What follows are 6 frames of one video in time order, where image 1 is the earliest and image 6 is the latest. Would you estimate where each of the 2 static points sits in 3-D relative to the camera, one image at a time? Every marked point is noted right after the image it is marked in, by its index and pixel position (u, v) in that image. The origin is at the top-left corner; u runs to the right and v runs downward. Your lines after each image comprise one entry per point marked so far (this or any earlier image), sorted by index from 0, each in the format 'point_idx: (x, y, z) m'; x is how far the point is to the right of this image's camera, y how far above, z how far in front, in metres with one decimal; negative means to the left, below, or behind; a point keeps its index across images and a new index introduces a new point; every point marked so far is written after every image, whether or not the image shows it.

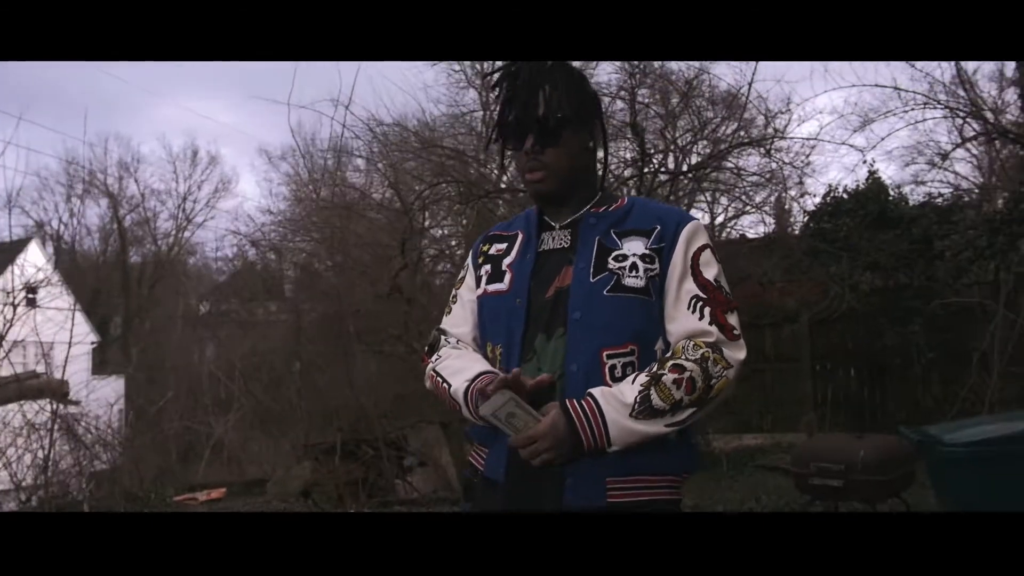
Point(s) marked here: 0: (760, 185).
0: (+1.7, +0.7, +5.6) m
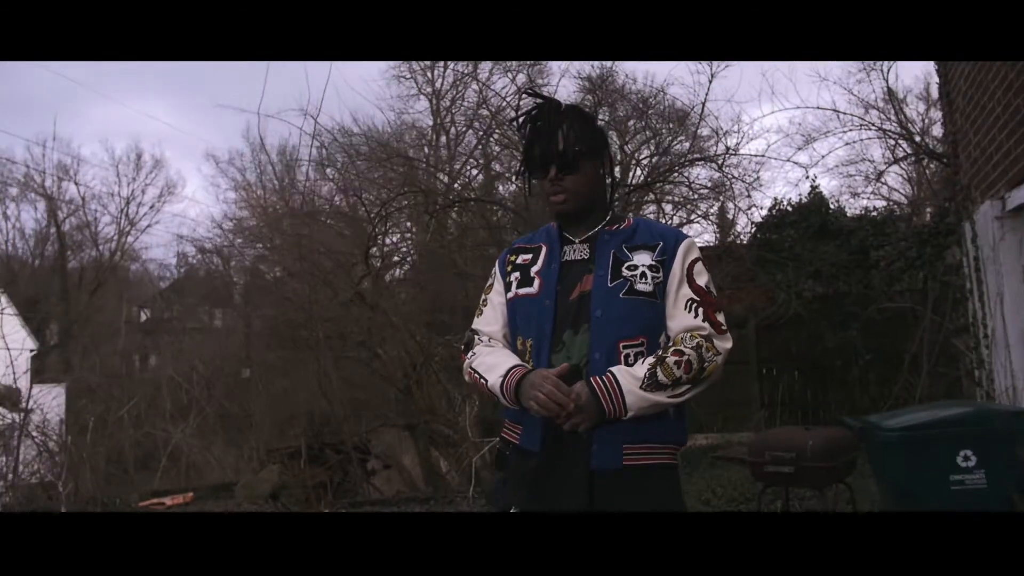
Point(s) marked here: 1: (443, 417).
0: (+1.4, +0.7, +5.9) m
1: (-0.6, -1.1, +6.7) m
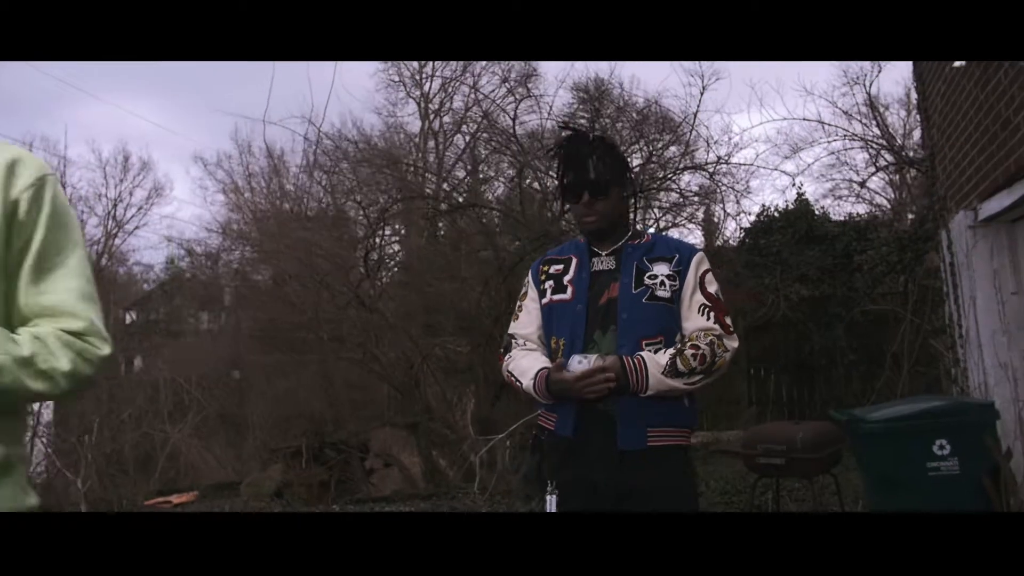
0: (+1.4, +0.6, +6.2) m
1: (-0.6, -1.1, +6.9) m
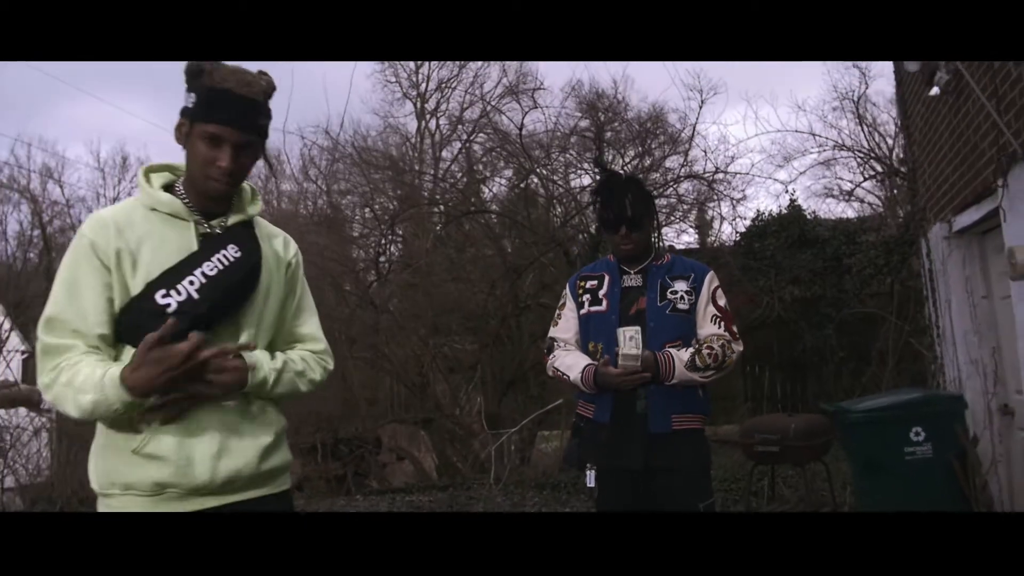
0: (+1.5, +0.6, +6.5) m
1: (-0.5, -1.1, +7.3) m
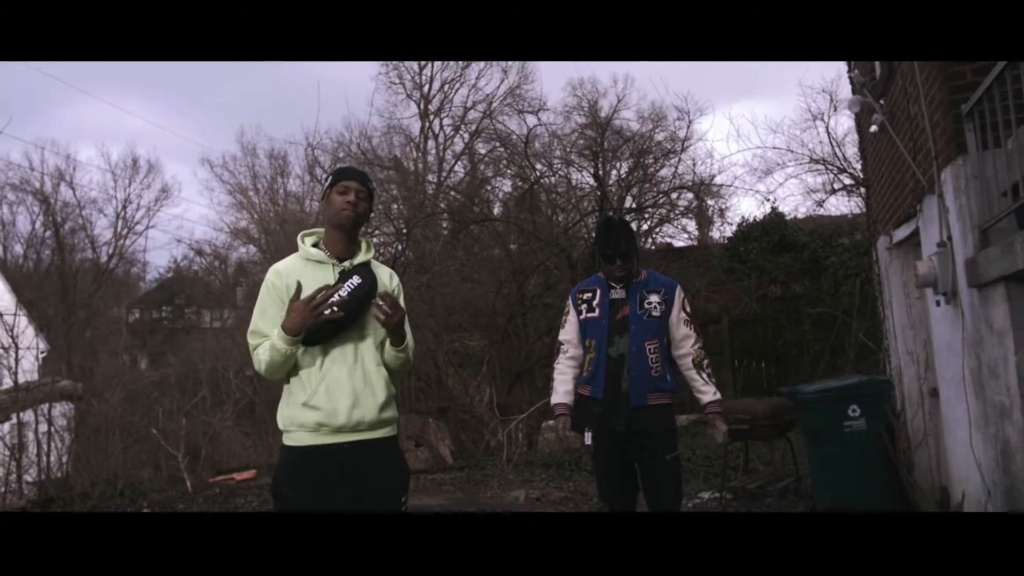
0: (+1.5, +0.6, +7.2) m
1: (-0.5, -1.1, +7.9) m
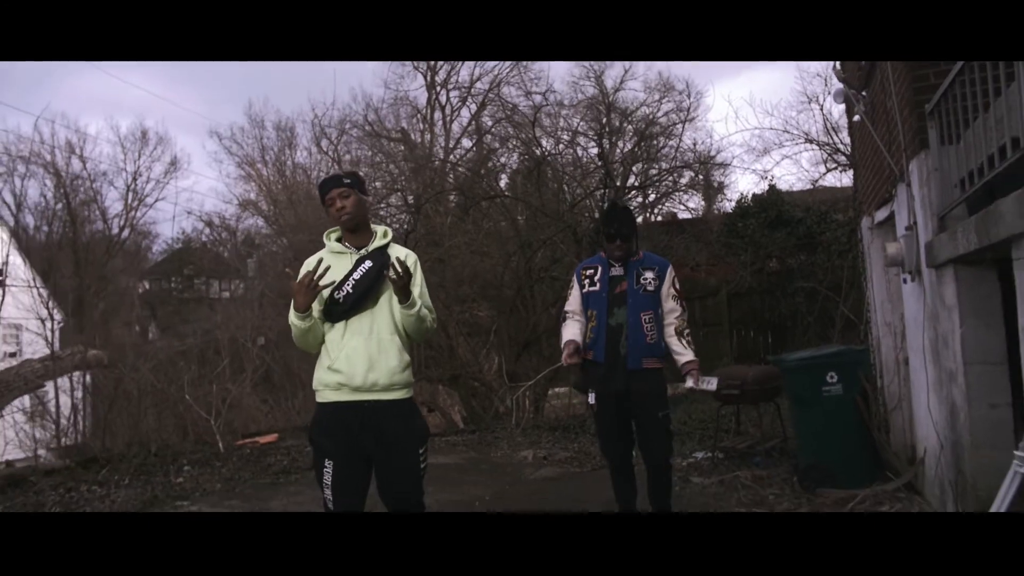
0: (+1.6, +0.9, +7.5) m
1: (-0.4, -0.8, +8.3) m
